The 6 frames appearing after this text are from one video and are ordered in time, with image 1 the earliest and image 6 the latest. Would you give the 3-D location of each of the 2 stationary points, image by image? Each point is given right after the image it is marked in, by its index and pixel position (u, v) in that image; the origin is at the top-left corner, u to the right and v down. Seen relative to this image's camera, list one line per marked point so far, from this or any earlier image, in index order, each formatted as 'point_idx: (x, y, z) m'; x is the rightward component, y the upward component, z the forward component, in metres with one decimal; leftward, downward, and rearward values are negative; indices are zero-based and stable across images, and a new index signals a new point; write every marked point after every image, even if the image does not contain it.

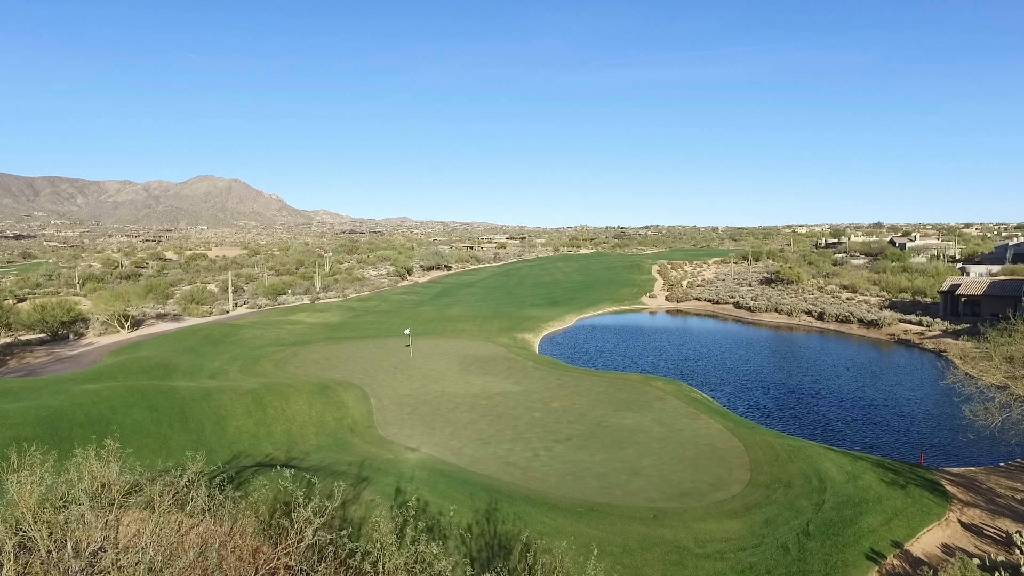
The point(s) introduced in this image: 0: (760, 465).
0: (+6.9, -5.0, +15.6) m
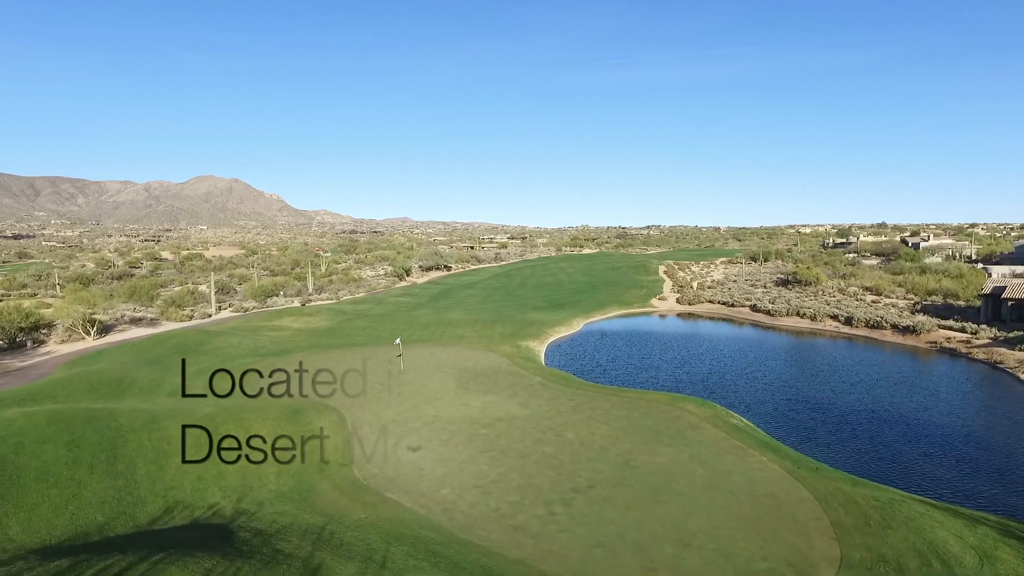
0: (+7.1, -5.2, +11.8) m
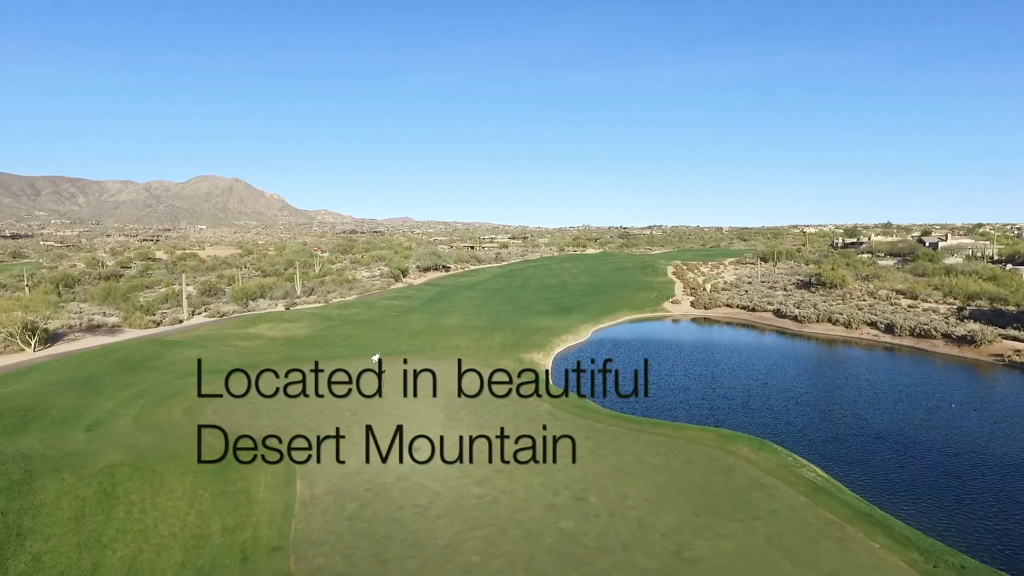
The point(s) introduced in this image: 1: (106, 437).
0: (+7.1, -5.4, +6.8) m
1: (-13.3, -4.9, +18.4) m
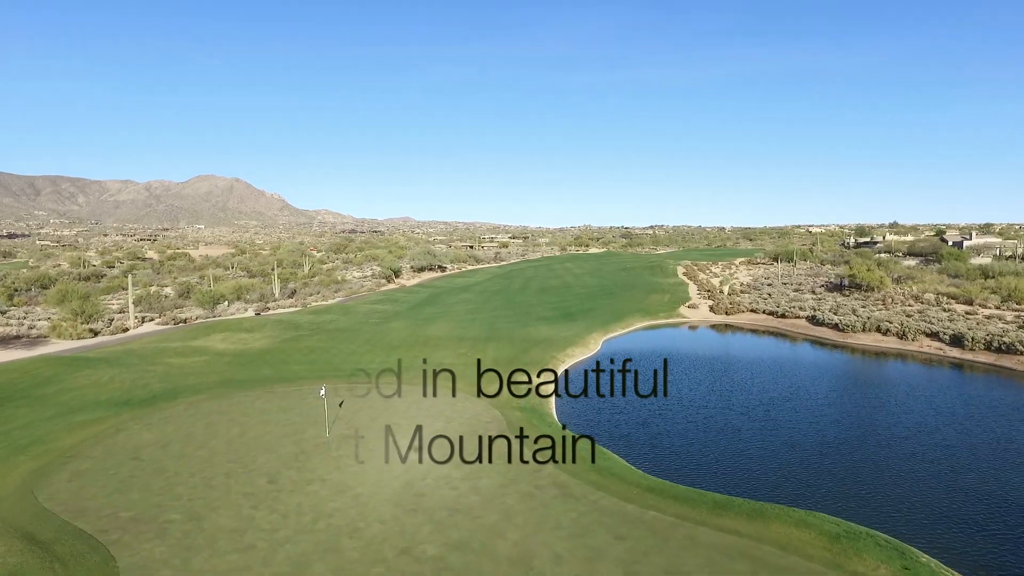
0: (+6.8, -5.7, 0.0) m
1: (-13.6, -5.2, +11.7) m
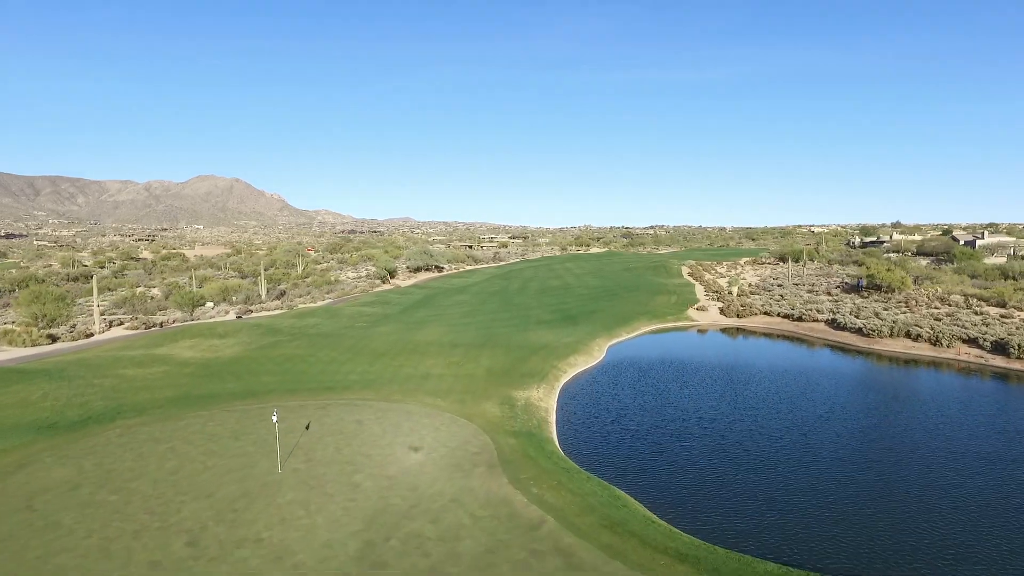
0: (+6.6, -5.8, -3.3) m
1: (-13.8, -5.3, +8.3) m
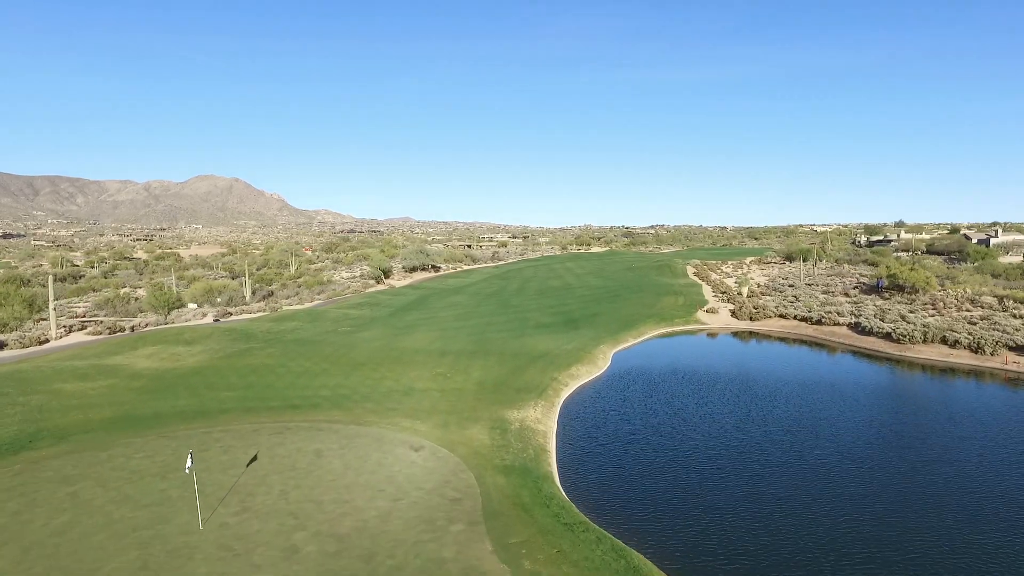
0: (+6.4, -5.9, -6.8) m
1: (-14.0, -5.4, +4.8) m
